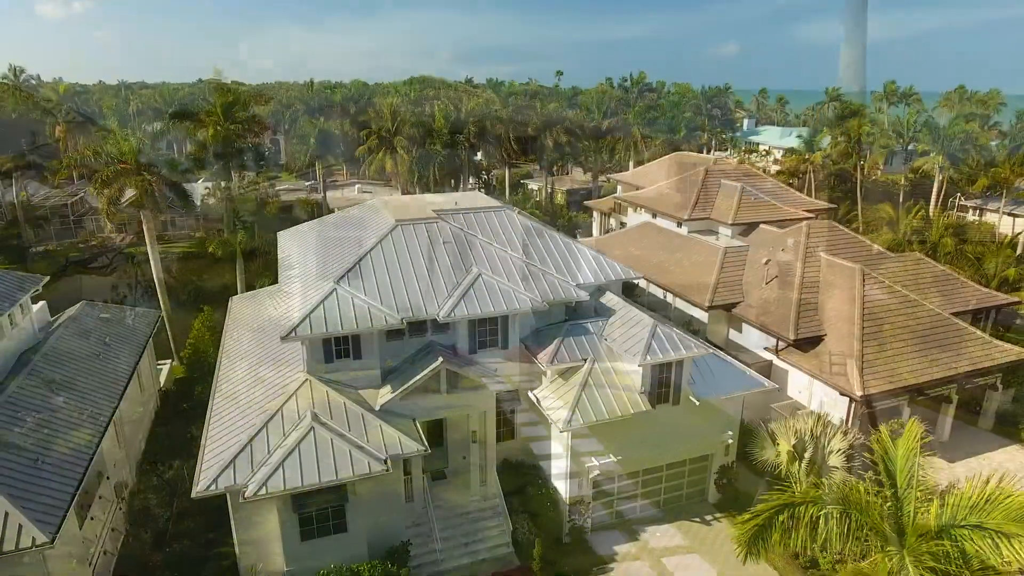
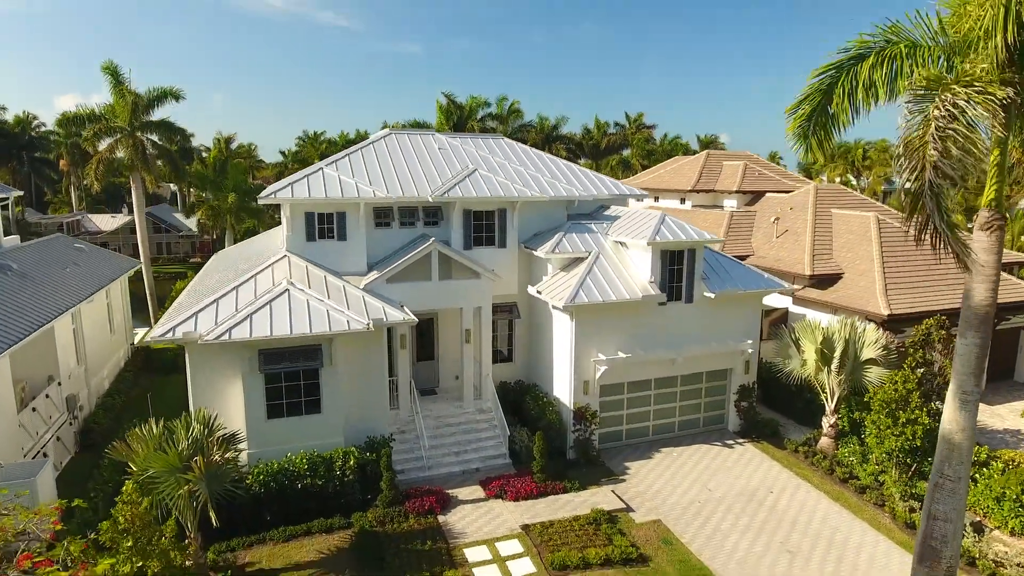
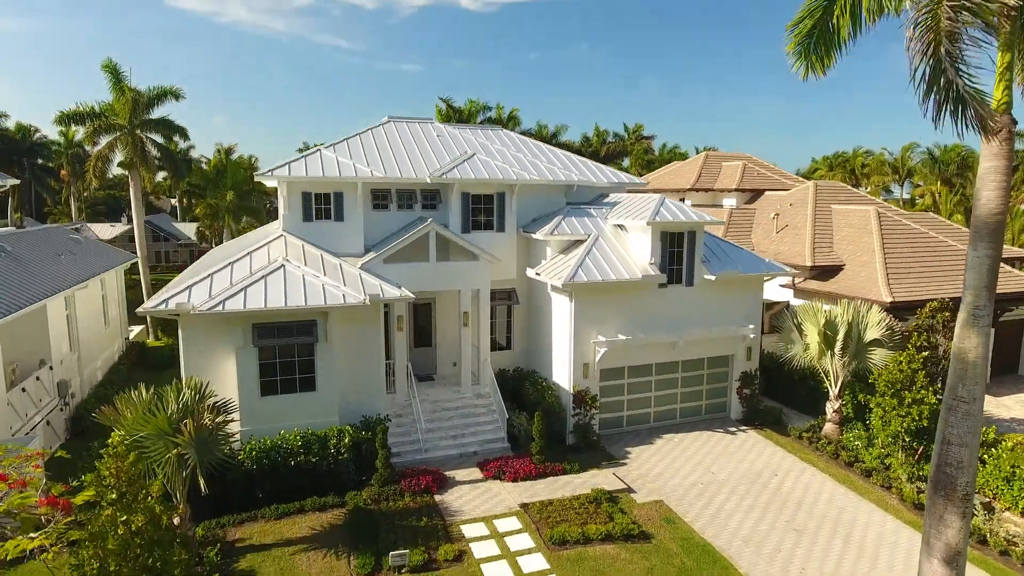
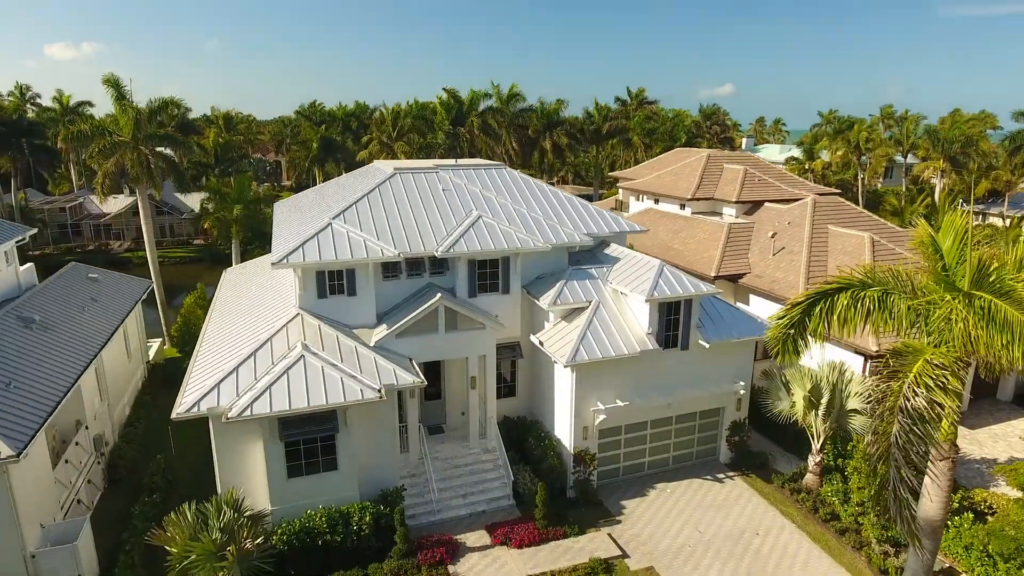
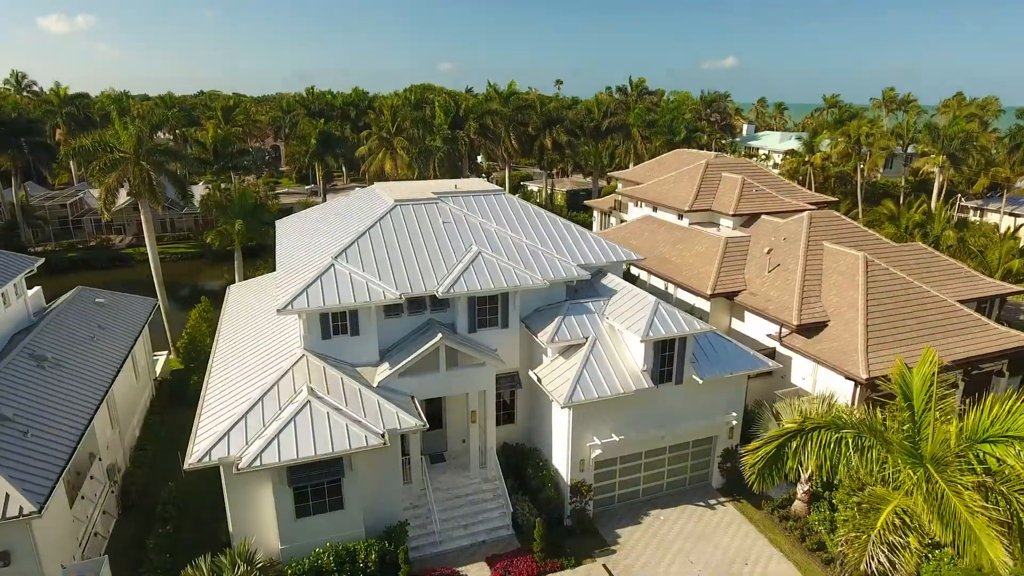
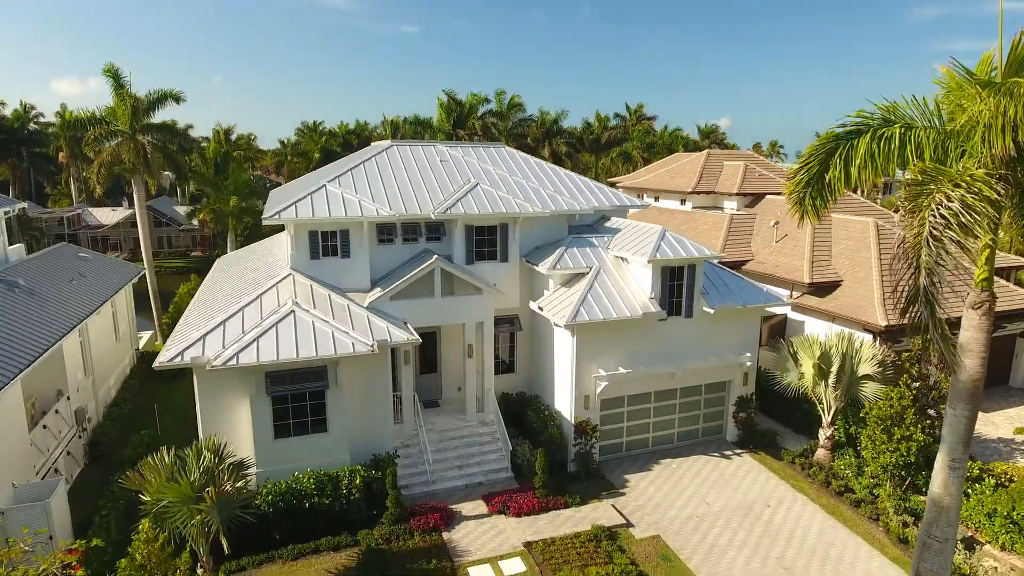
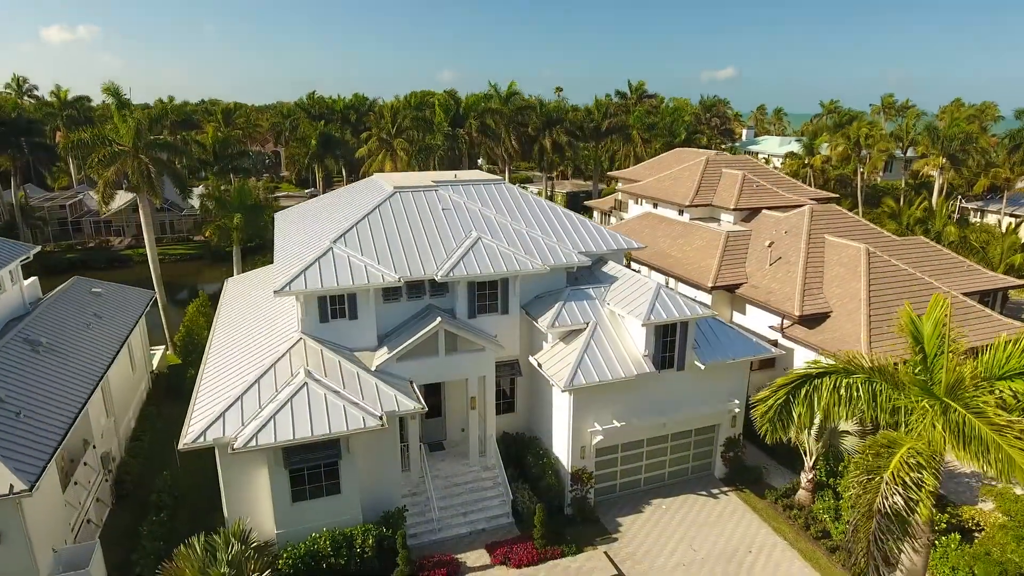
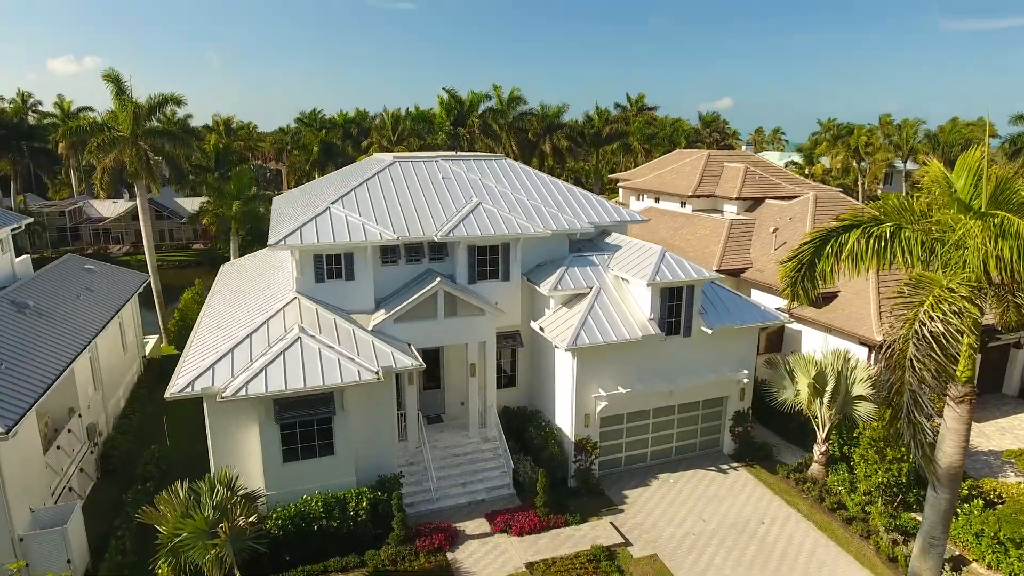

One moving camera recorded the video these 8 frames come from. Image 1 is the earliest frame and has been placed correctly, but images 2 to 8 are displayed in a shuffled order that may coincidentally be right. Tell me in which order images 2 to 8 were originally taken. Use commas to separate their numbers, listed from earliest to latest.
5, 7, 4, 8, 6, 2, 3
